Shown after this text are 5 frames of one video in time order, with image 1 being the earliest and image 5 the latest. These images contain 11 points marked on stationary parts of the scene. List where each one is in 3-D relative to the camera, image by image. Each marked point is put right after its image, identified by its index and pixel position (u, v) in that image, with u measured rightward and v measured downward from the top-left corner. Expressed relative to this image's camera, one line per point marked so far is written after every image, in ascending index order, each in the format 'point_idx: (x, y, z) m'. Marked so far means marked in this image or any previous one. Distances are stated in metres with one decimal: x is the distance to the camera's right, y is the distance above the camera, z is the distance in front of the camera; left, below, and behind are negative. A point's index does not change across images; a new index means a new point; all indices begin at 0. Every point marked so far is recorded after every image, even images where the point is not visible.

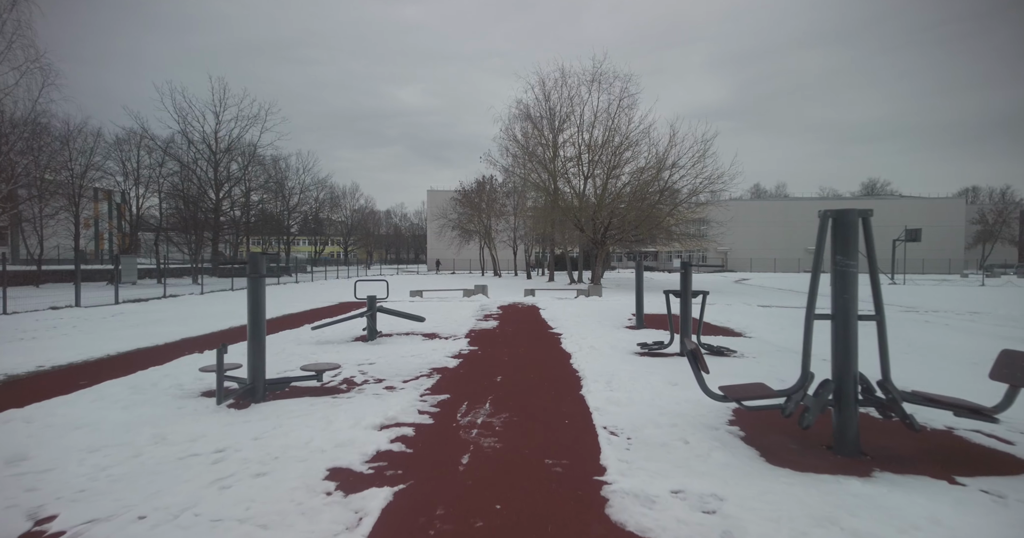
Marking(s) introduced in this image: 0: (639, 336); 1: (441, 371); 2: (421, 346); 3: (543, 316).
0: (+2.3, -1.3, +9.0) m
1: (-0.9, -1.4, +6.6) m
2: (-1.6, -1.3, +8.5) m
3: (+0.8, -1.3, +13.2) m
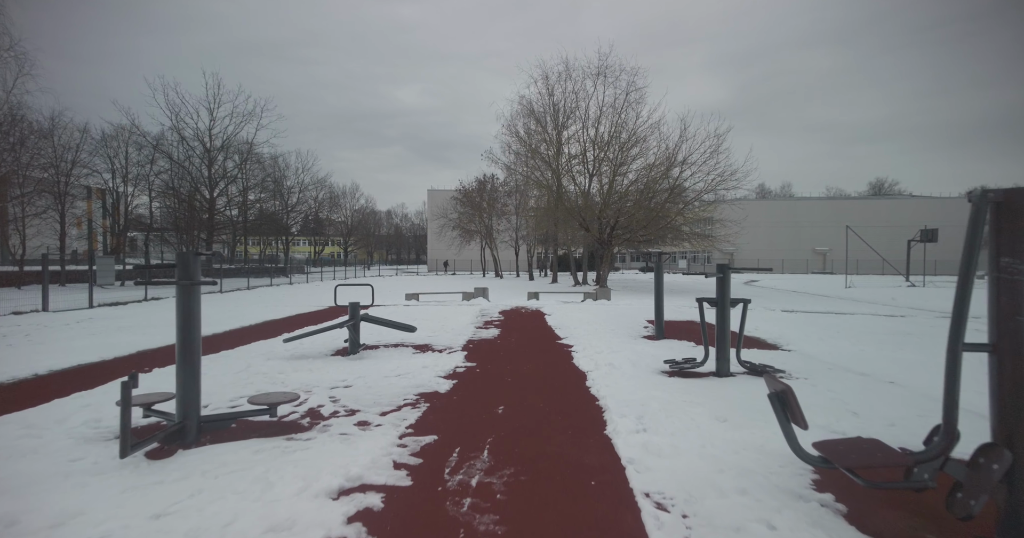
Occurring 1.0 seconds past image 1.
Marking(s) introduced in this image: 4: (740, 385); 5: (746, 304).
0: (+2.4, -1.3, +7.8) m
1: (-0.9, -1.4, +5.4) m
2: (-1.5, -1.4, +7.3) m
3: (+0.9, -1.3, +12.0) m
4: (+2.6, -1.3, +5.7) m
5: (+3.0, -0.5, +6.4) m
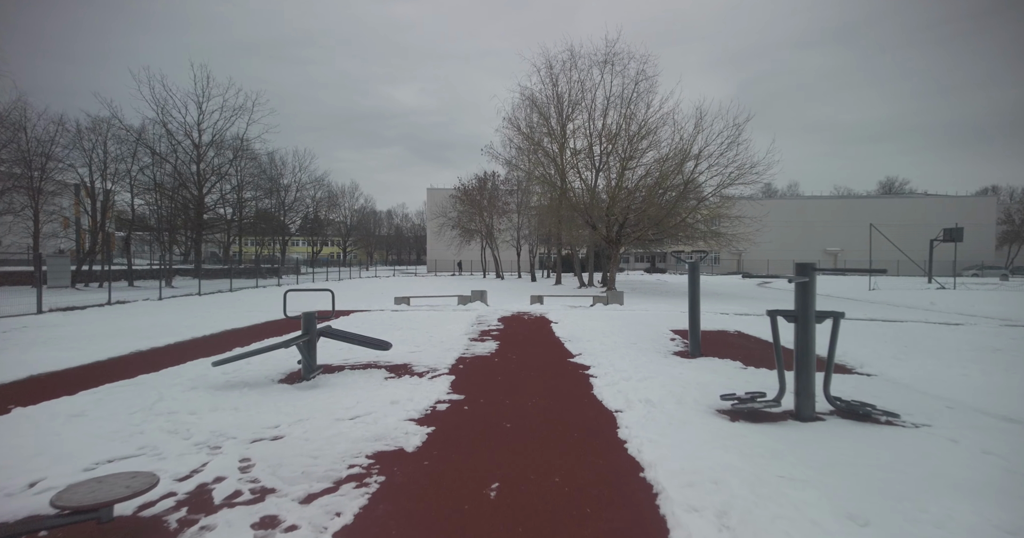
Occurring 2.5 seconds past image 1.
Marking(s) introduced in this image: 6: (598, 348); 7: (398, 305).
0: (+2.4, -1.3, +6.0) m
1: (-0.9, -1.4, +3.6) m
2: (-1.5, -1.4, +5.5) m
3: (+0.9, -1.3, +10.2) m
4: (+2.6, -1.3, +3.9) m
5: (+3.0, -0.5, +4.6) m
6: (+1.5, -1.3, +8.3) m
7: (-3.6, -1.1, +15.8) m
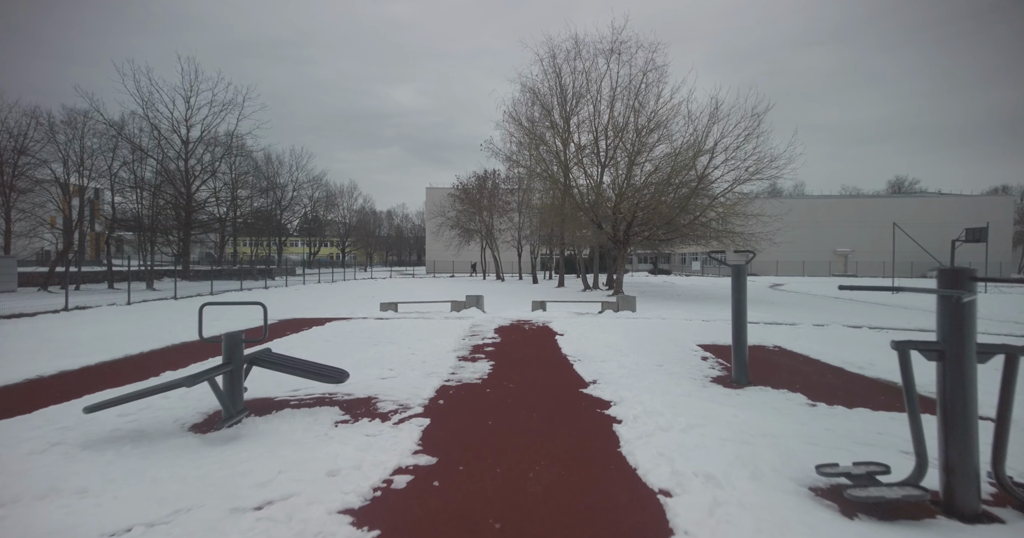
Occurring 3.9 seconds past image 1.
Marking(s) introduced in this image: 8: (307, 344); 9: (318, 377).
0: (+2.3, -1.4, +4.4) m
1: (-1.0, -1.5, +2.0) m
2: (-1.6, -1.4, +3.9) m
3: (+0.9, -1.4, +8.6) m
4: (+2.6, -1.4, +2.2) m
5: (+3.0, -0.5, +2.9) m
6: (+1.4, -1.4, +6.7) m
7: (-3.7, -1.2, +14.2) m
8: (-3.7, -1.4, +8.9) m
9: (-2.0, -1.1, +5.1) m
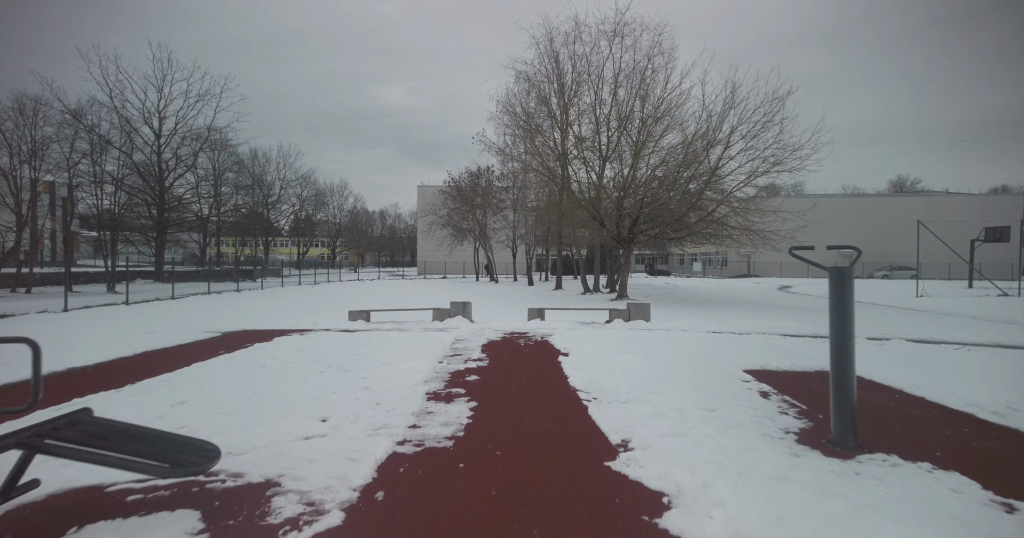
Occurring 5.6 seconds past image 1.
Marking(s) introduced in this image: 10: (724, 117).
0: (+2.3, -1.4, +2.3) m
1: (-1.0, -1.5, -0.2) m
2: (-1.6, -1.5, +1.7) m
3: (+0.8, -1.4, +6.4) m
4: (+2.5, -1.4, +0.1) m
5: (+2.9, -0.6, +0.8) m
6: (+1.3, -1.4, +4.5) m
7: (-3.8, -1.3, +12.0) m
8: (-3.8, -1.4, +6.8) m
9: (-2.1, -1.1, +2.9) m
10: (+8.3, +5.9, +19.2) m
